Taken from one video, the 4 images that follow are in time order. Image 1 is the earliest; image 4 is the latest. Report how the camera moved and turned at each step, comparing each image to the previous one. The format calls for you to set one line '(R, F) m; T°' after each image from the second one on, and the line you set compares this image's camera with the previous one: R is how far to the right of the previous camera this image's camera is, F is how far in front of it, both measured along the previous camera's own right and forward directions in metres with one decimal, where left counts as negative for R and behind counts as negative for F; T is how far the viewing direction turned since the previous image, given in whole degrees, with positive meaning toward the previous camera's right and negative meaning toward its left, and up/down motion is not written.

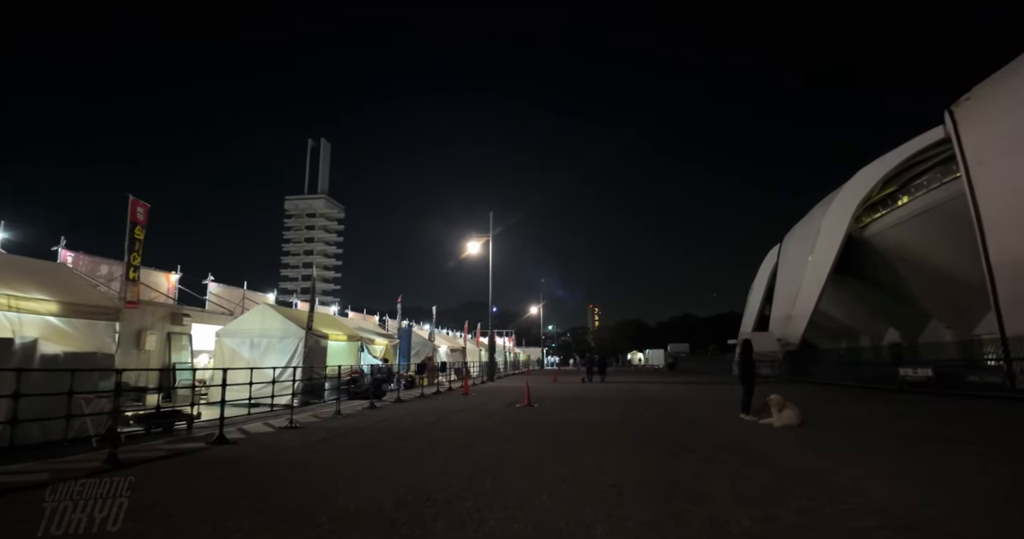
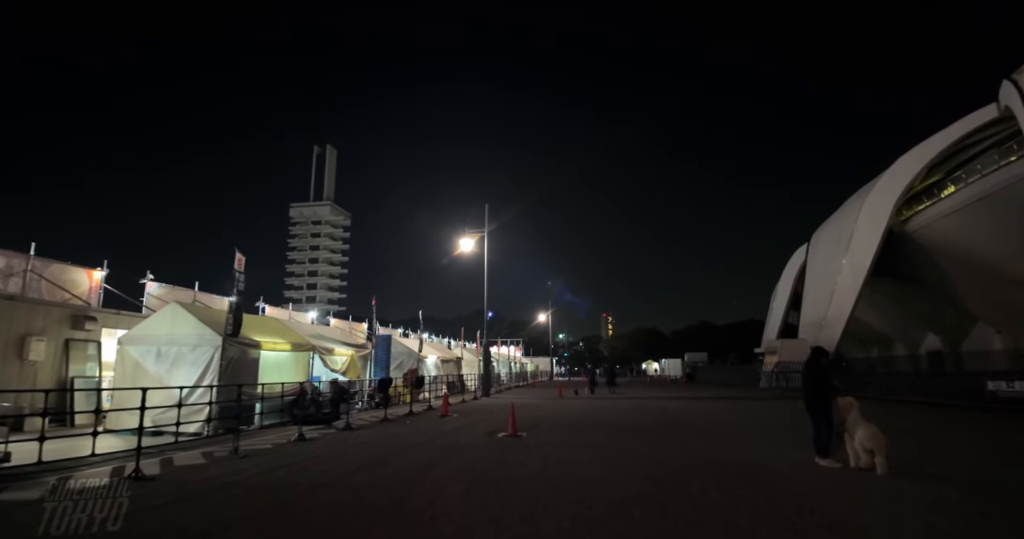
(+0.9, +4.0) m; -1°
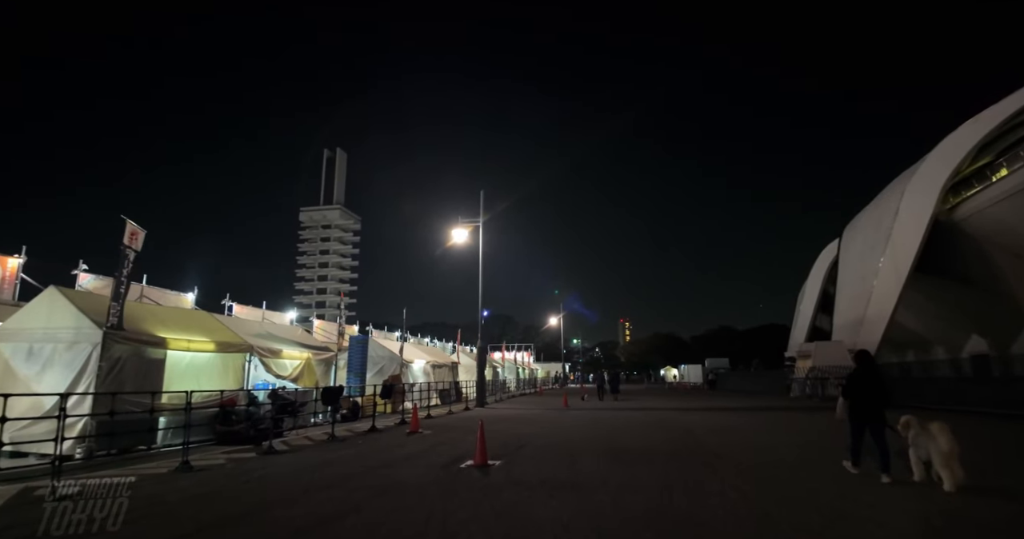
(+0.9, +3.3) m; -2°
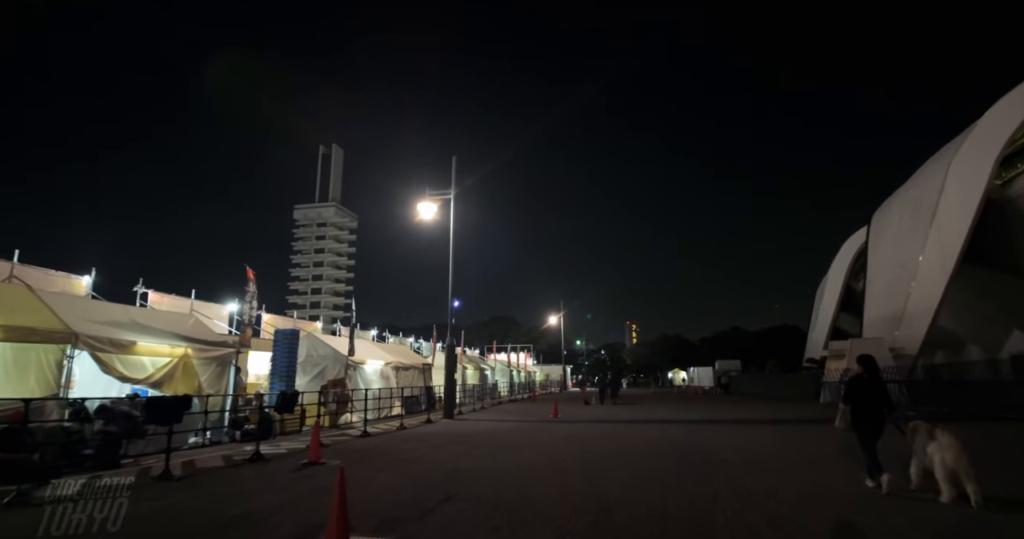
(+1.2, +4.5) m; -1°
